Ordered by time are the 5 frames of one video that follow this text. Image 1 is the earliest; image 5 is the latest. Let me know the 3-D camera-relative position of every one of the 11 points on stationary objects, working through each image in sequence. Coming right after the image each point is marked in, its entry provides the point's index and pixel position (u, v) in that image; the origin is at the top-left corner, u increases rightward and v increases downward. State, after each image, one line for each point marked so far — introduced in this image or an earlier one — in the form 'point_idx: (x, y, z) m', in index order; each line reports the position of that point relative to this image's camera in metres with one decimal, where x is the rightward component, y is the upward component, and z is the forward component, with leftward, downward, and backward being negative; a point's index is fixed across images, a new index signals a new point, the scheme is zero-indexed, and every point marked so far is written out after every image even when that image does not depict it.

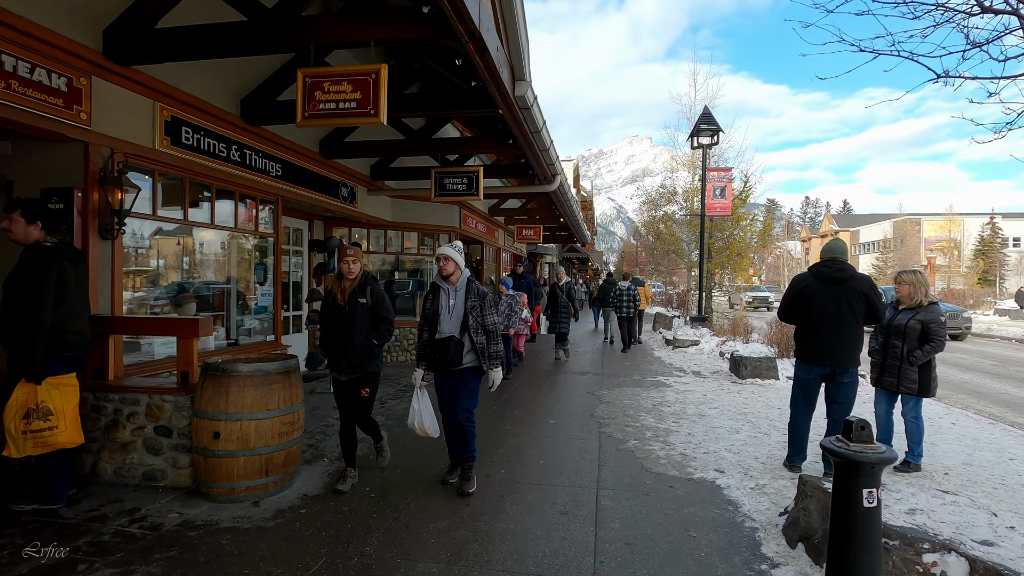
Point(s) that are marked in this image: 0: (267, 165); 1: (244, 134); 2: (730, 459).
0: (-2.9, +1.4, +6.2) m
1: (-2.9, +1.7, +5.8) m
2: (+1.9, -1.5, +4.7) m
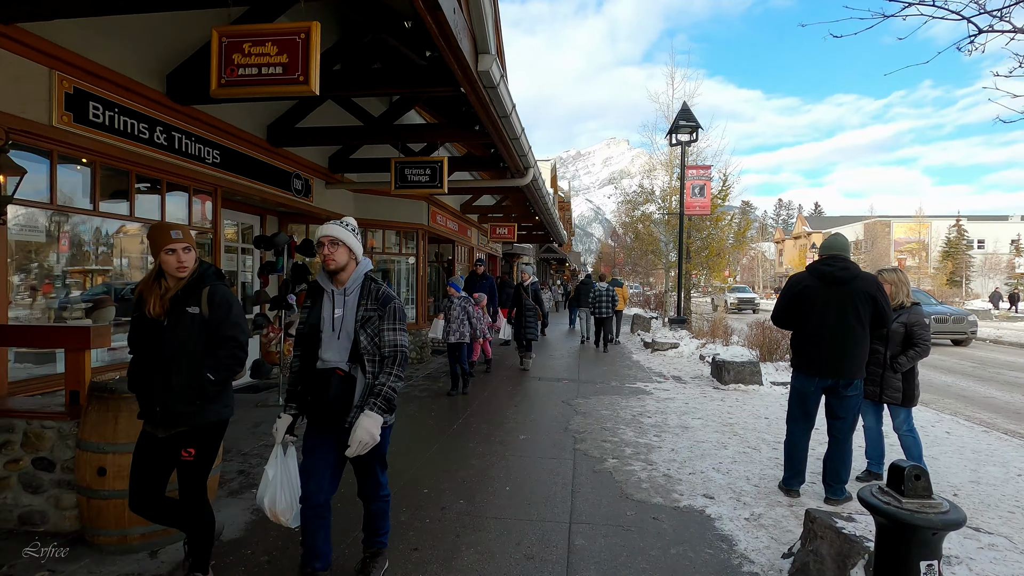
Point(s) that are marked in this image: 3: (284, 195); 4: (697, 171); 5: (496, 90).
0: (-3.2, +1.4, +5.5) m
1: (-3.2, +1.7, +5.1) m
2: (+1.6, -1.5, +4.2) m
3: (-3.0, +1.2, +7.1) m
4: (+4.9, +3.1, +14.2) m
5: (-0.1, +1.8, +4.8) m
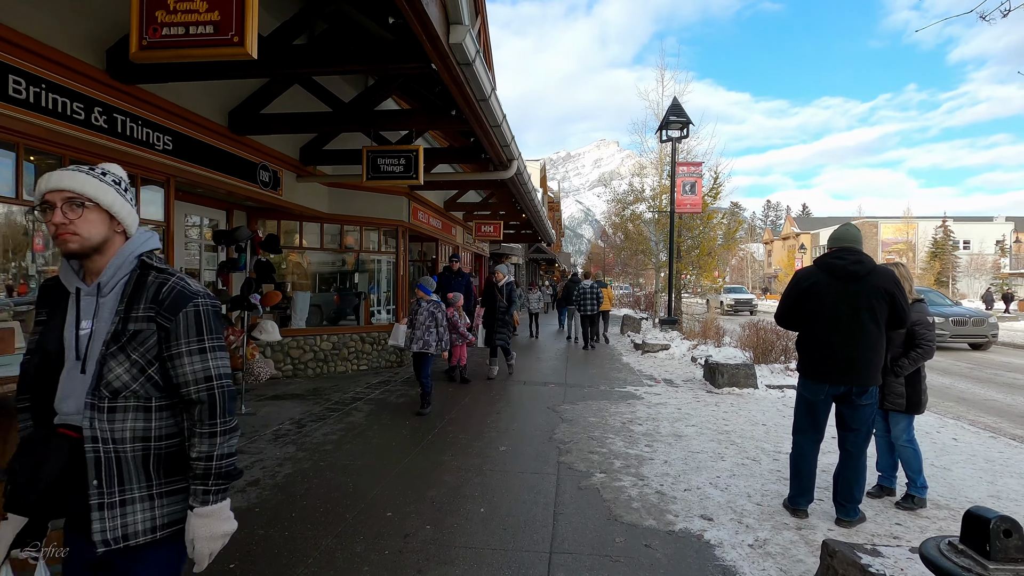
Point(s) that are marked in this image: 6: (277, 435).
0: (-3.4, +1.4, +5.0) m
1: (-3.4, +1.7, +4.6) m
2: (+1.4, -1.5, +3.7) m
3: (-3.2, +1.2, +6.6) m
4: (+4.5, +3.1, +13.8) m
5: (-0.3, +1.8, +4.4) m
6: (-2.3, -1.4, +5.1) m
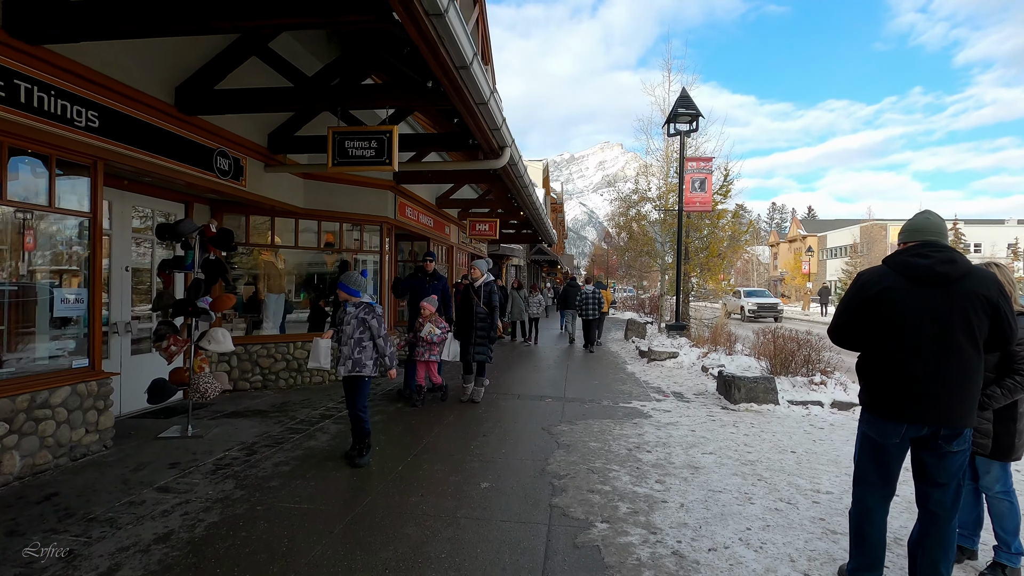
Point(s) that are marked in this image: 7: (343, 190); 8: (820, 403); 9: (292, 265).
0: (-3.5, +1.4, +4.2) m
1: (-3.5, +1.6, +3.8) m
2: (+1.3, -1.5, +2.9) m
3: (-3.3, +1.2, +5.8) m
4: (+4.5, +3.0, +13.0) m
5: (-0.4, +1.8, +3.6) m
6: (-2.4, -1.4, +4.3) m
7: (-2.6, +1.5, +8.3) m
8: (+4.1, -1.6, +7.2) m
9: (-3.3, +0.3, +8.1) m
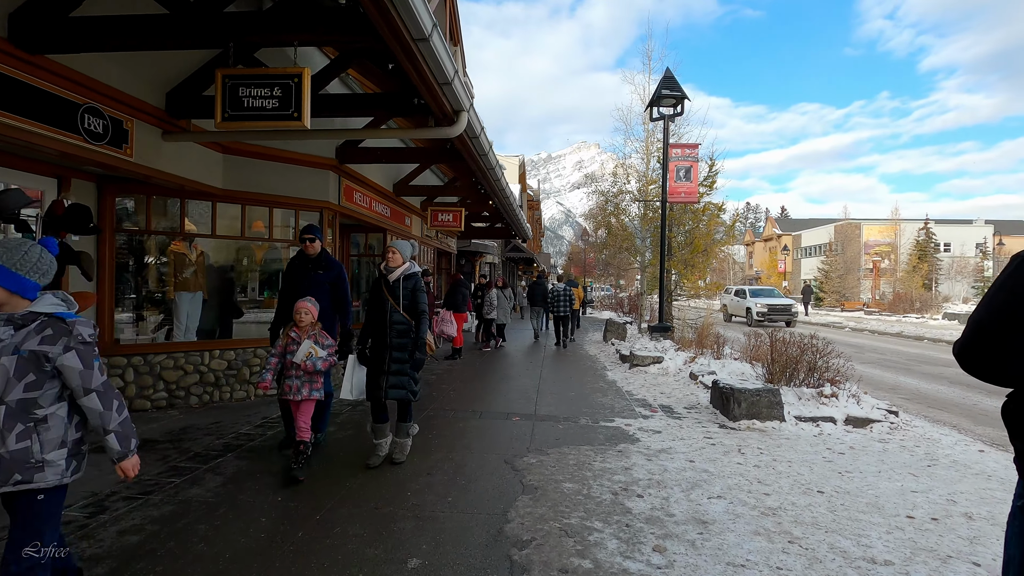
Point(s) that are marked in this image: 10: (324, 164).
0: (-3.8, +1.4, +2.9) m
1: (-3.8, +1.7, +2.5) m
2: (+1.0, -1.5, +1.8) m
3: (-3.7, +1.2, +4.4) m
4: (+3.8, +3.1, +12.0) m
5: (-0.7, +1.8, +2.3) m
6: (-2.7, -1.4, +3.0) m
7: (-3.1, +1.6, +7.0) m
8: (+3.7, -1.5, +6.2) m
9: (-3.8, +0.4, +6.7) m
10: (-2.6, +1.7, +7.4) m
